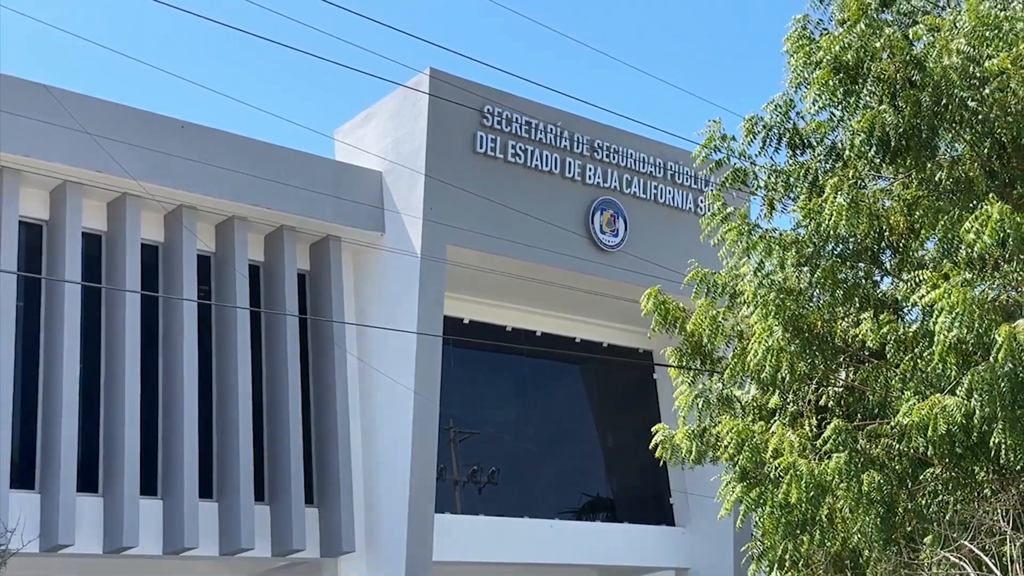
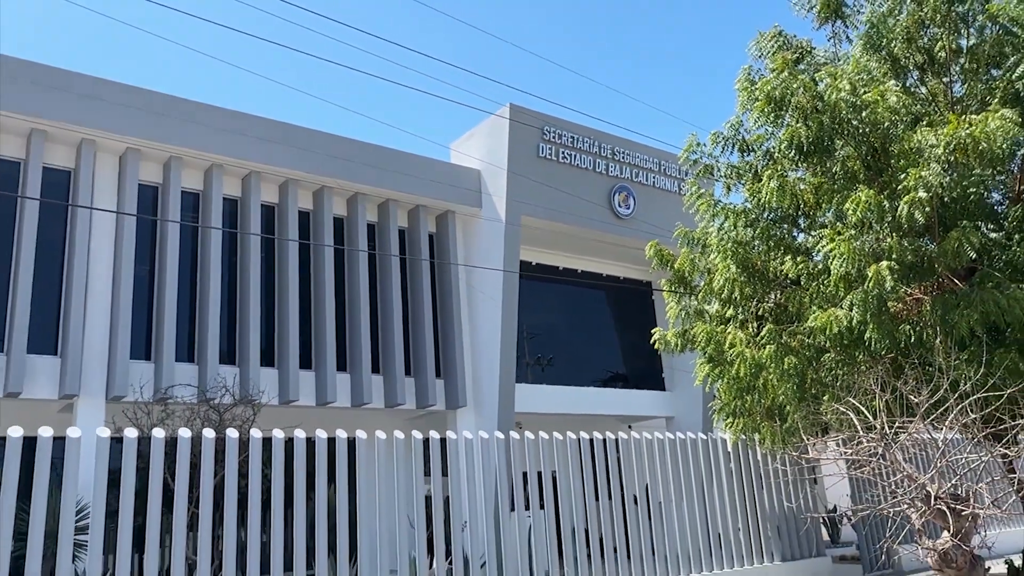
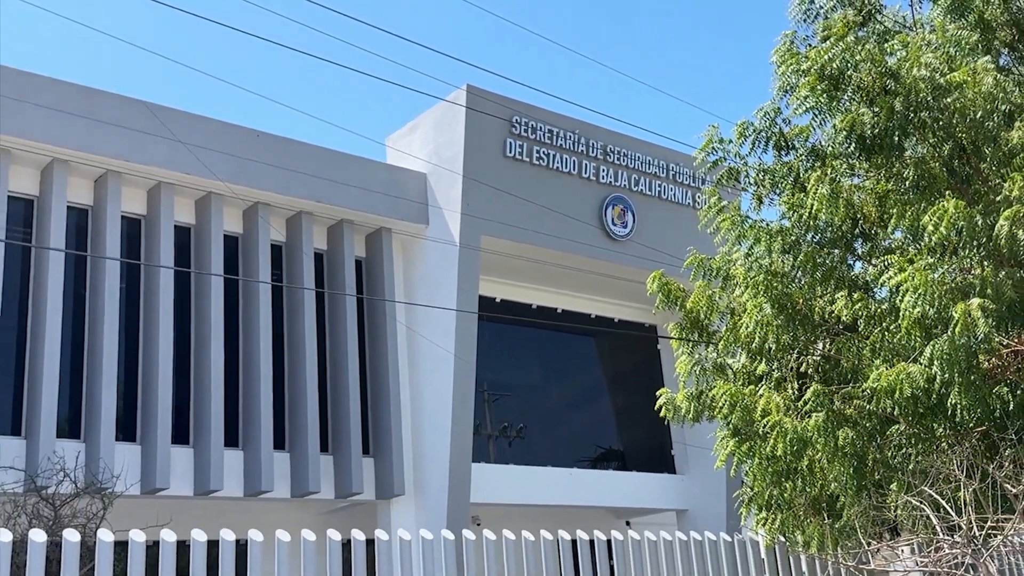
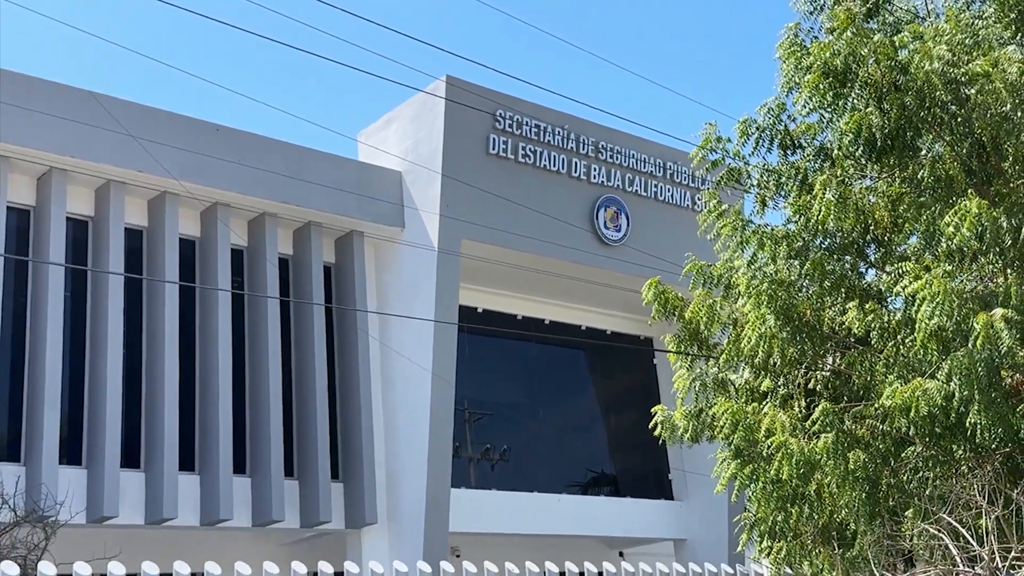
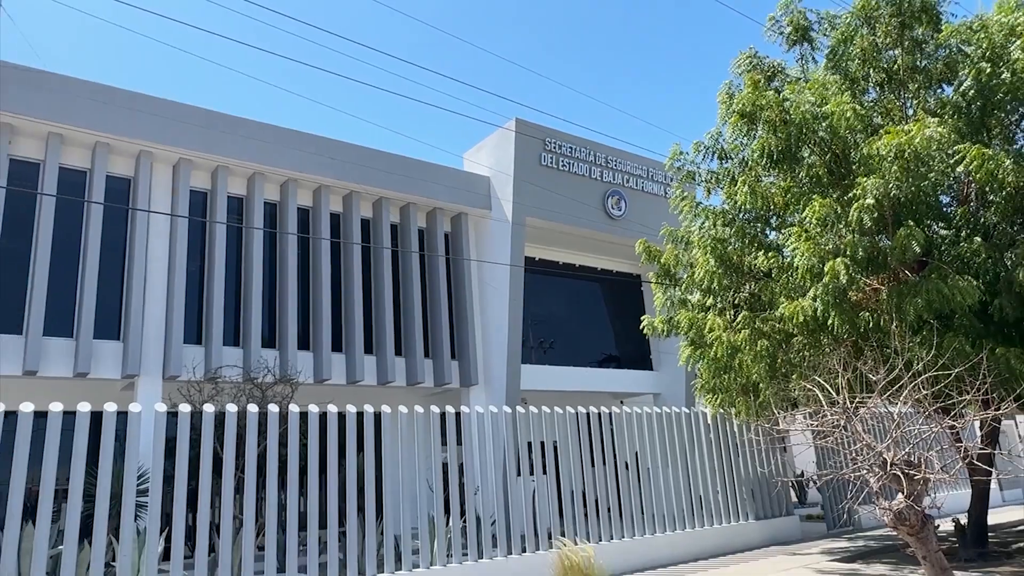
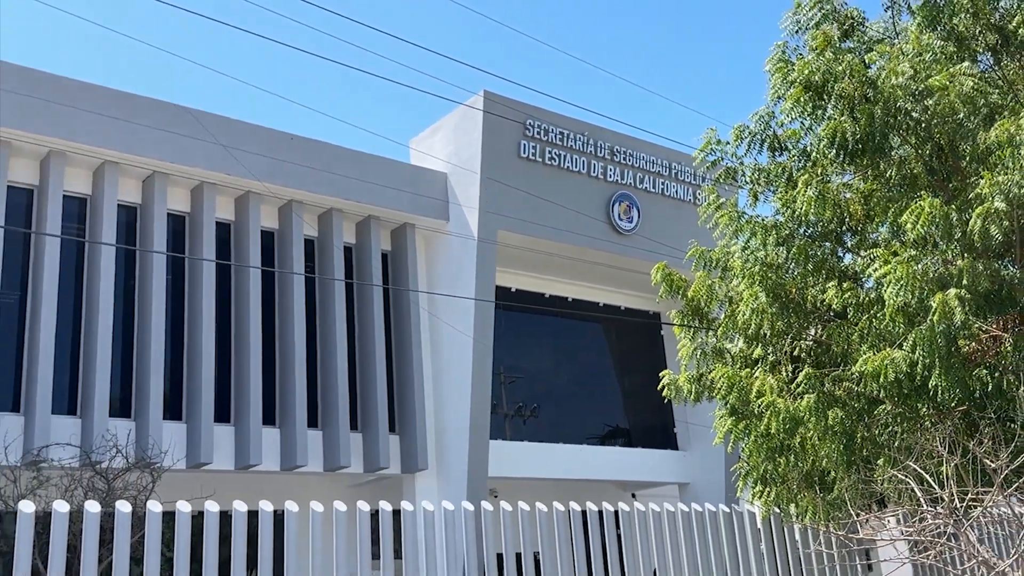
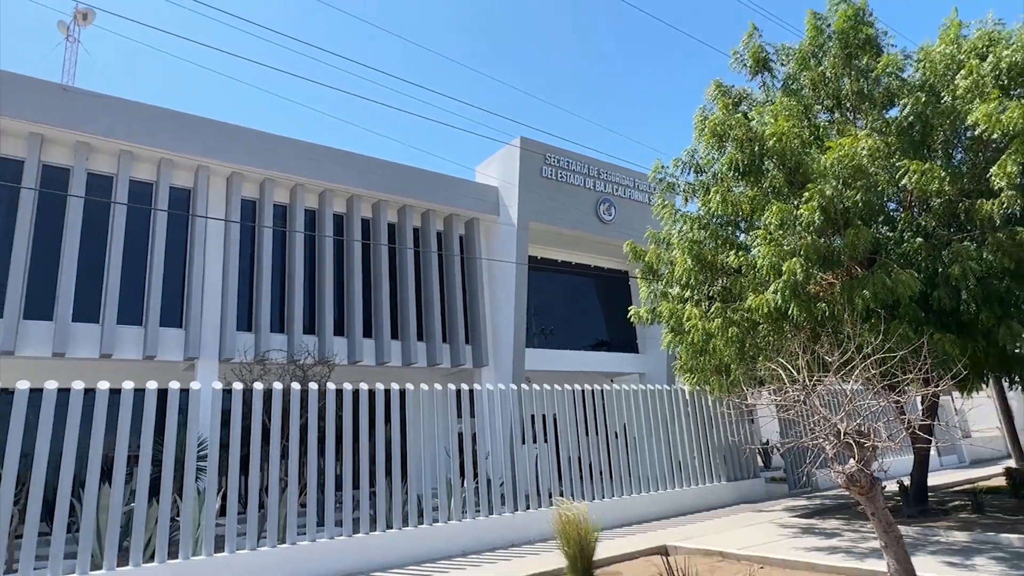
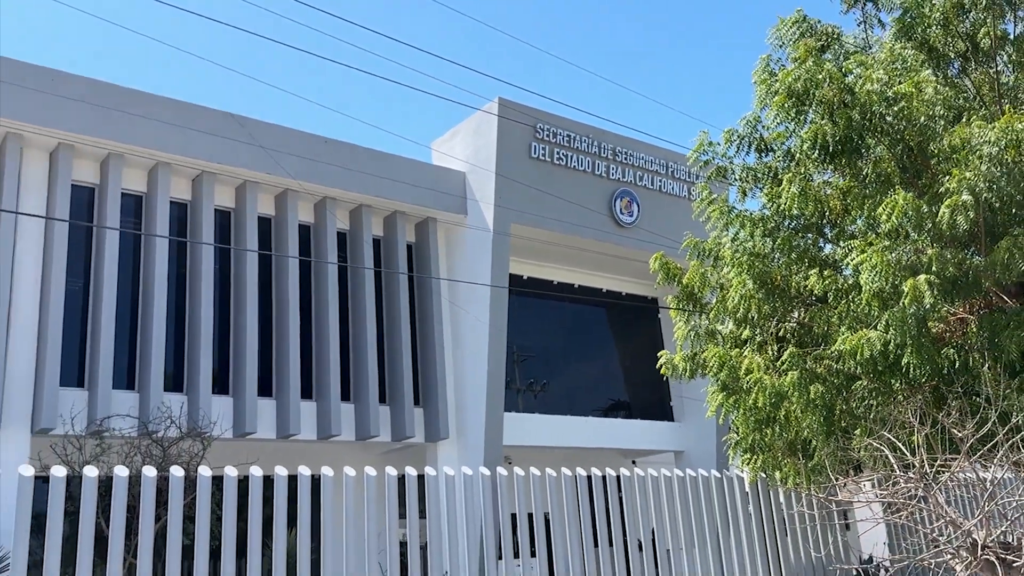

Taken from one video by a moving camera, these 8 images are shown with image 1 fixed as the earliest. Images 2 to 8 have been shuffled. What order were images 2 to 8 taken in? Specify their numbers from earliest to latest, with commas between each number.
4, 3, 6, 8, 2, 5, 7
